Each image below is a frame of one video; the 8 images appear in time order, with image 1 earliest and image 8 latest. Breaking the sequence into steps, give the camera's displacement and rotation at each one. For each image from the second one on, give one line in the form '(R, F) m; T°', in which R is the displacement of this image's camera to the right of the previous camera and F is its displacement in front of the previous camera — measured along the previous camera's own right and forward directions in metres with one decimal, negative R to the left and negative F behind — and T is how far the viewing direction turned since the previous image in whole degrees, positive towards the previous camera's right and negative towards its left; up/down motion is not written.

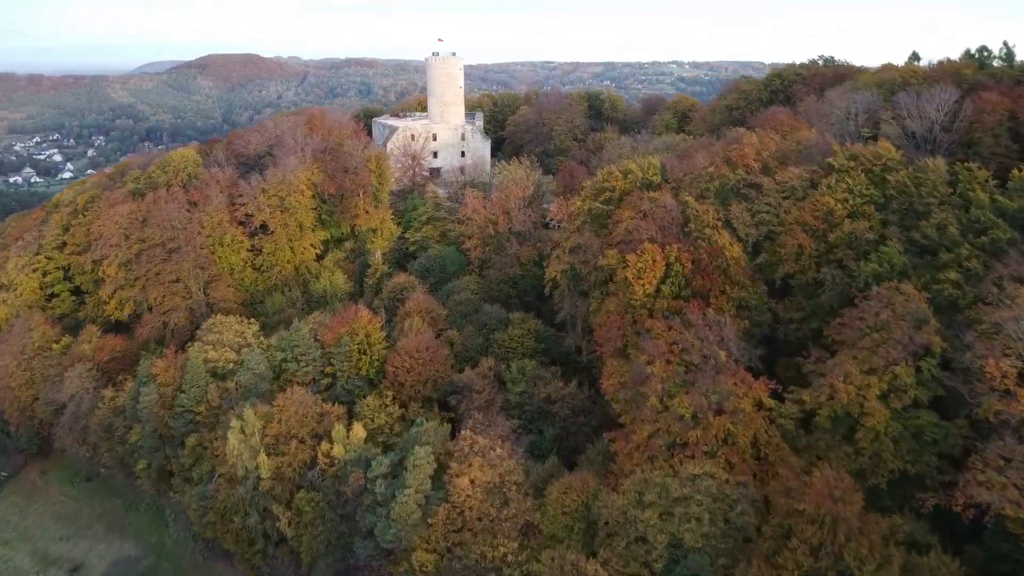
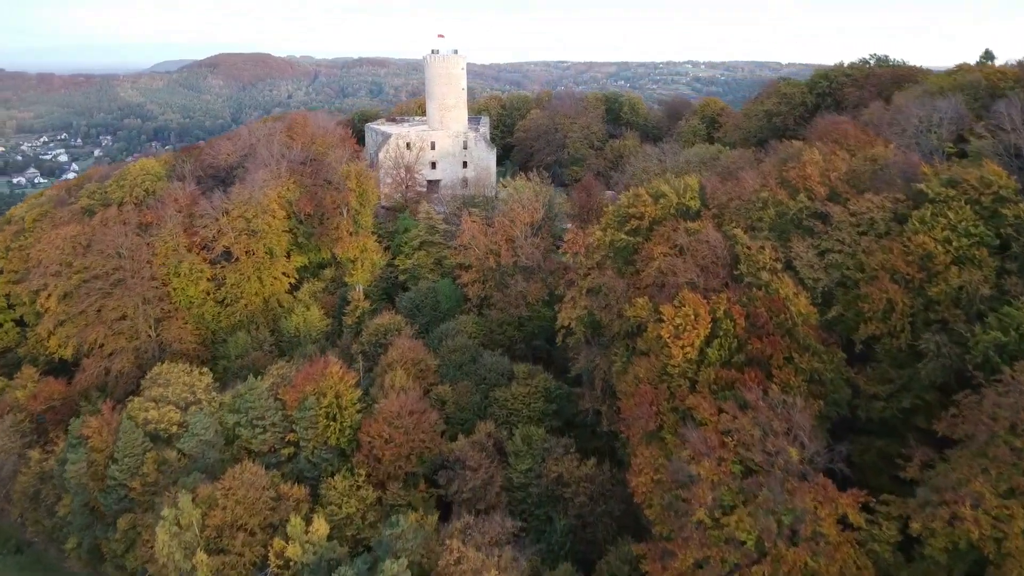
(+0.2, +5.4) m; -1°
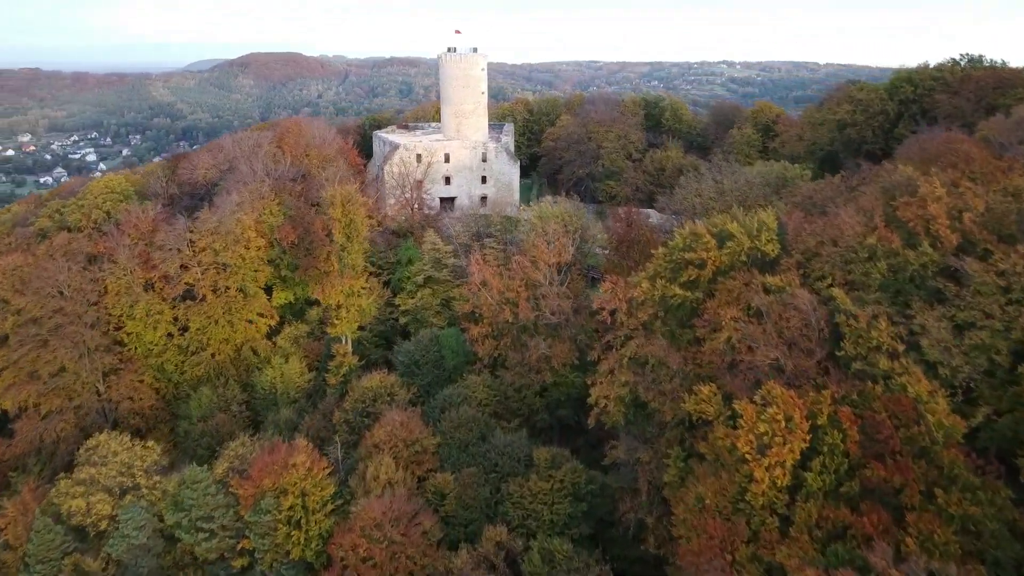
(+0.2, +5.5) m; -2°
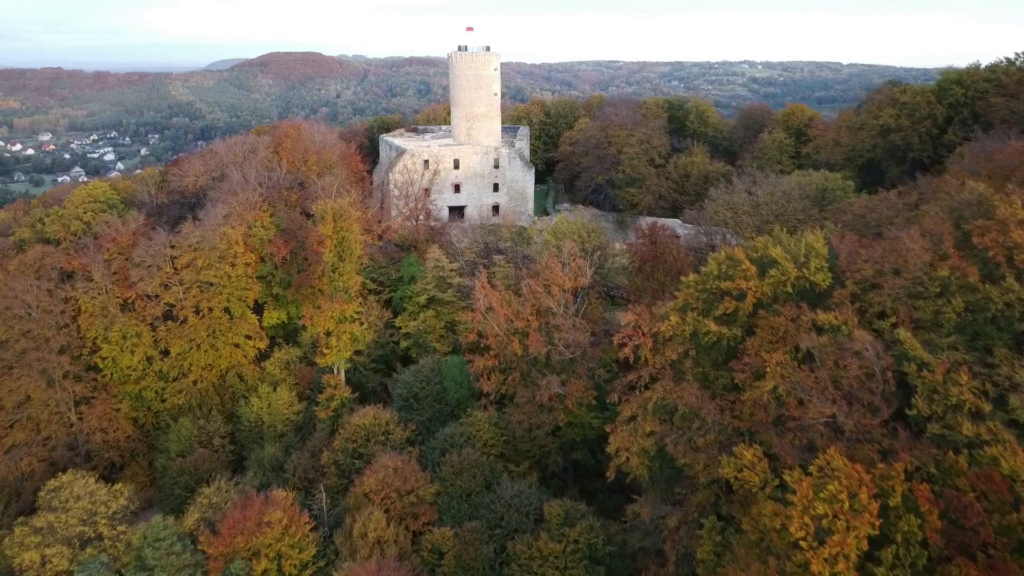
(+0.2, +2.4) m; -1°
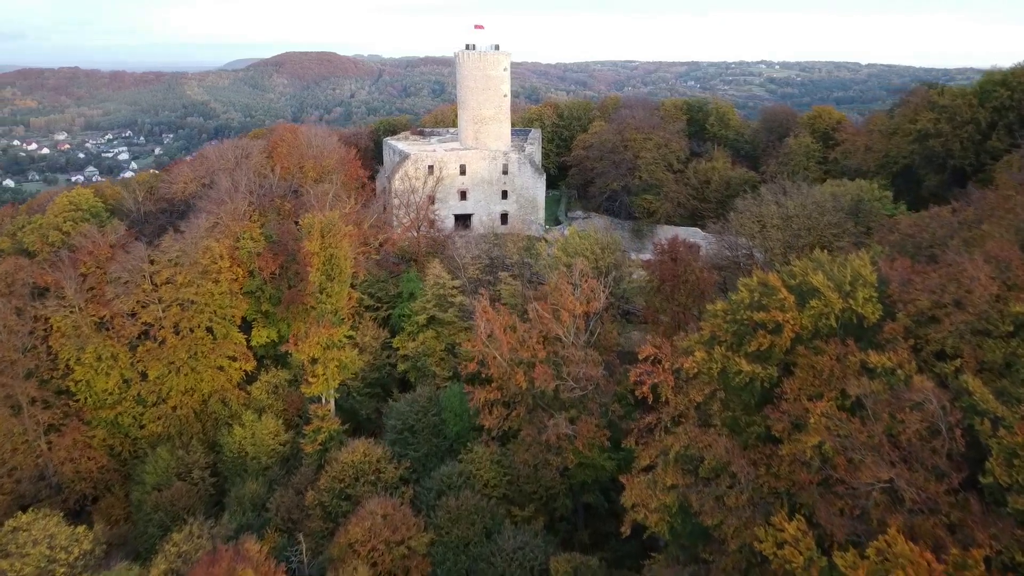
(+0.2, +1.9) m; -1°
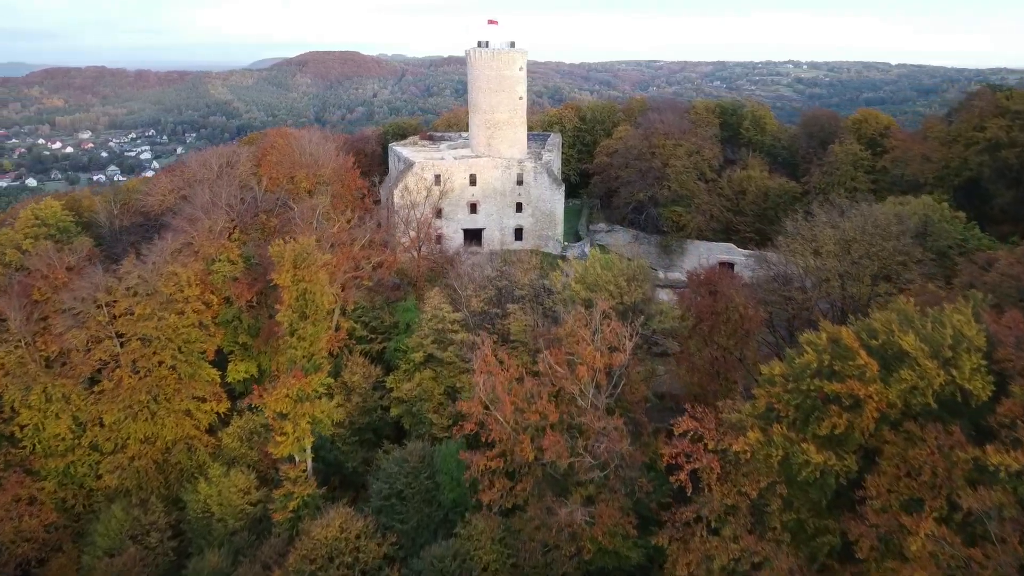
(+0.3, +3.0) m; -2°
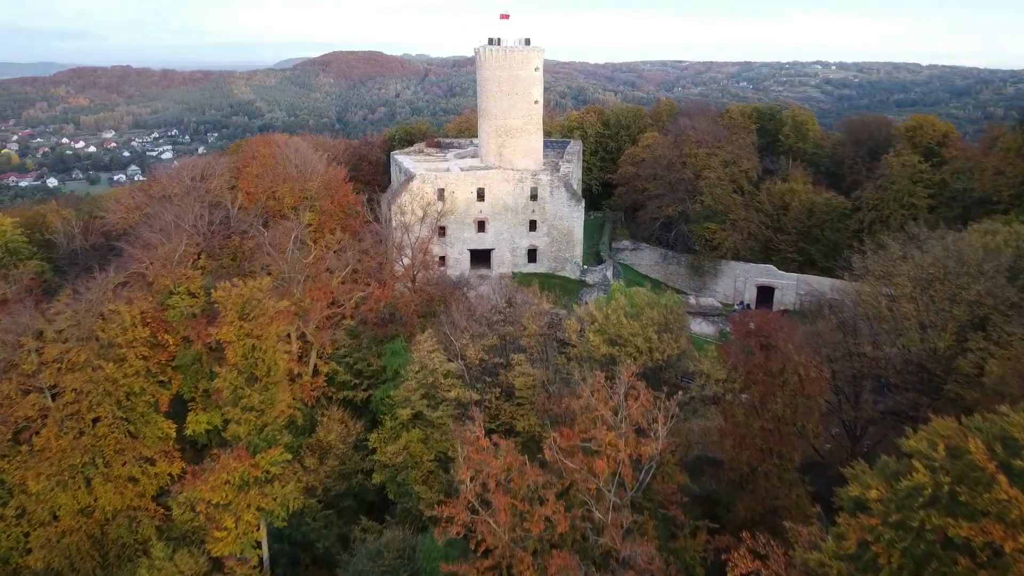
(+0.3, +3.2) m; -2°
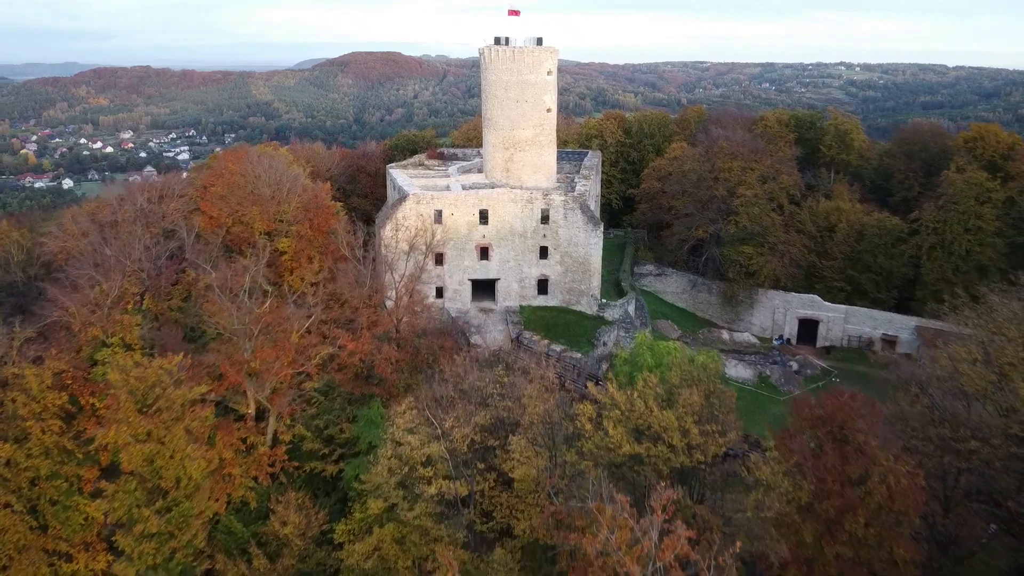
(+0.3, +3.3) m; -1°
